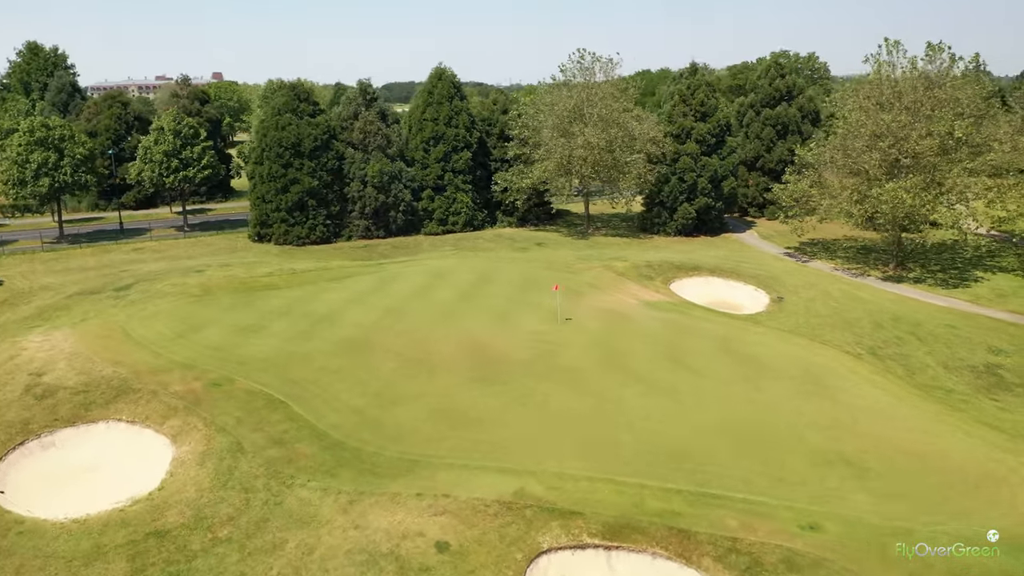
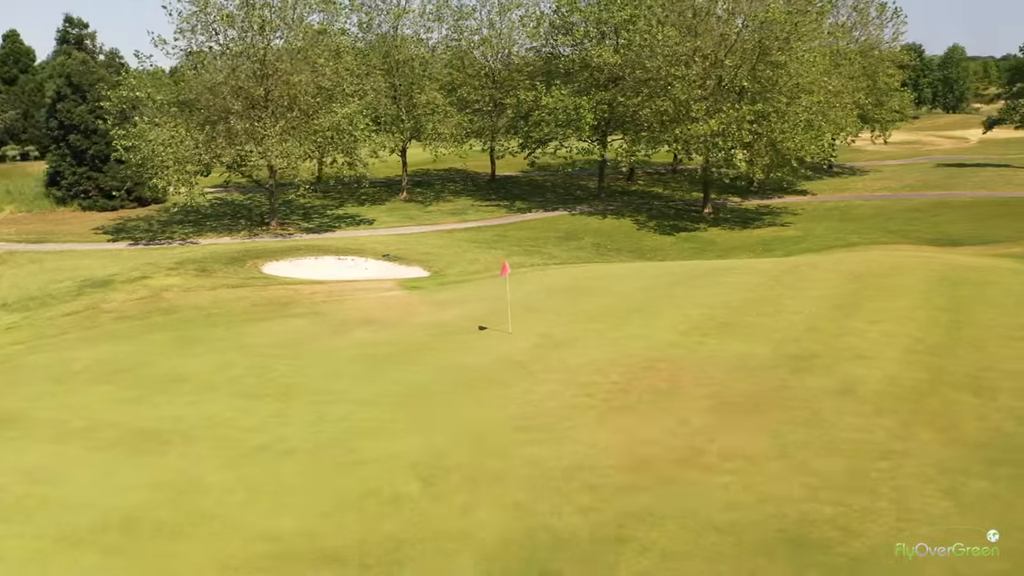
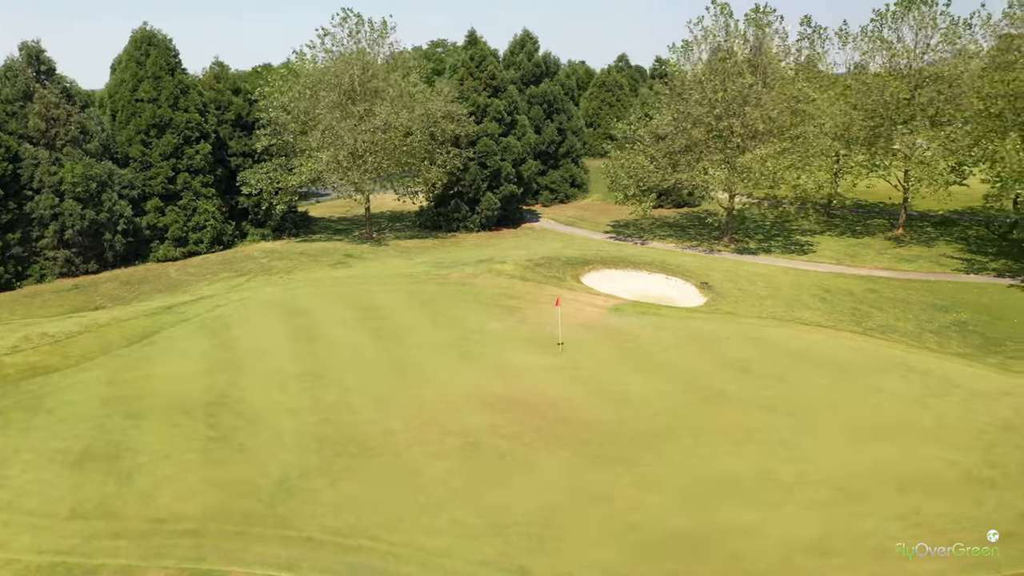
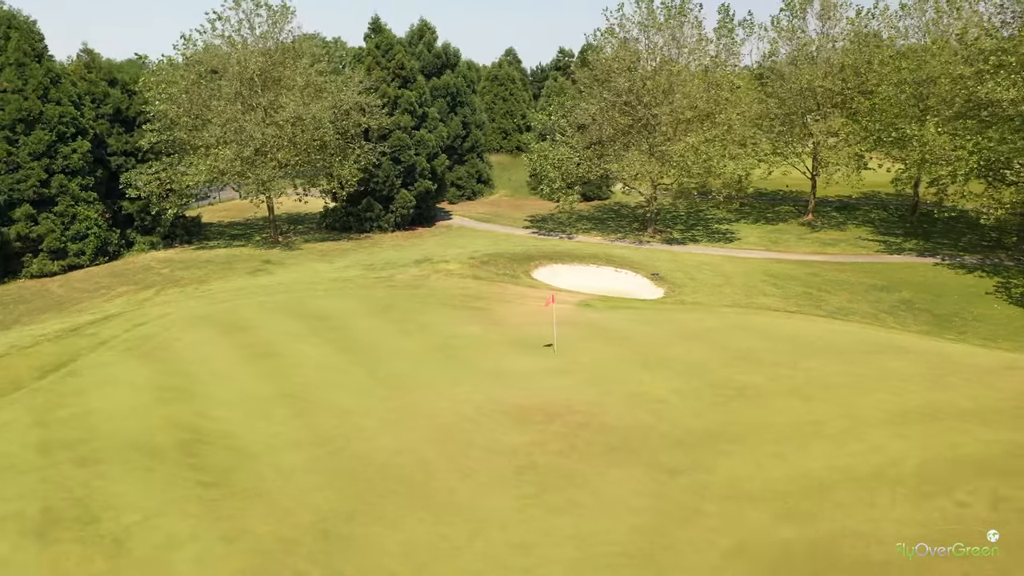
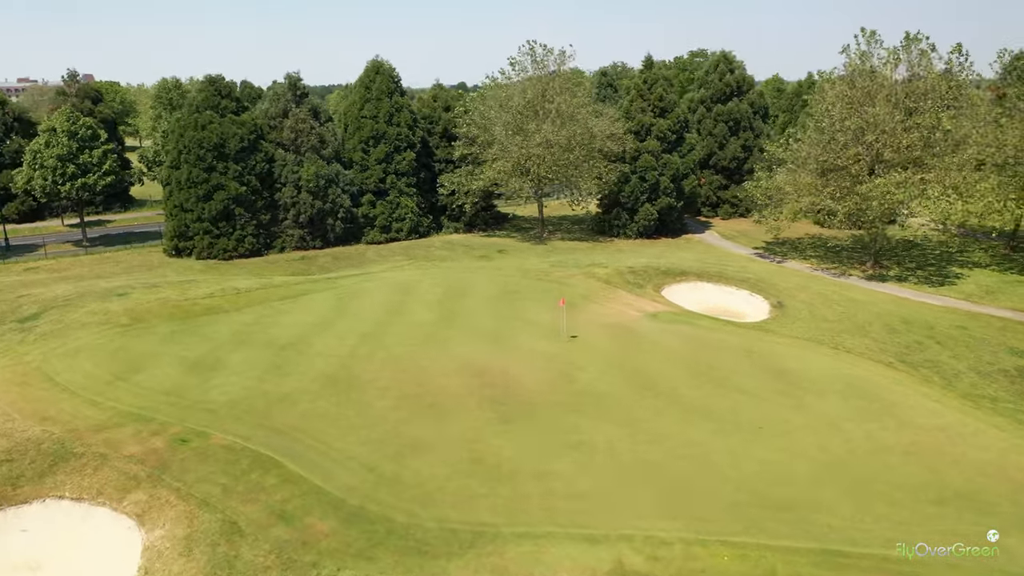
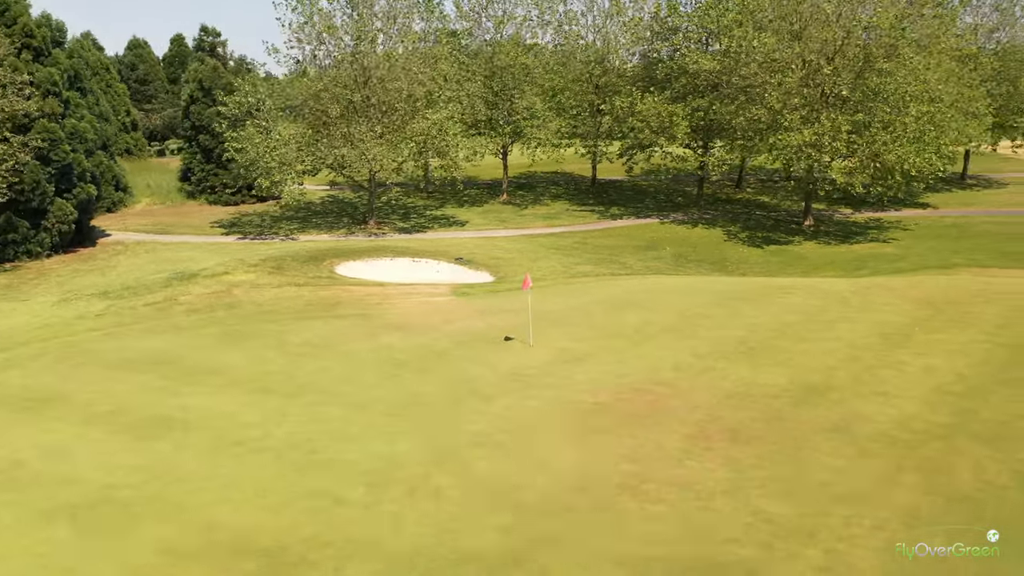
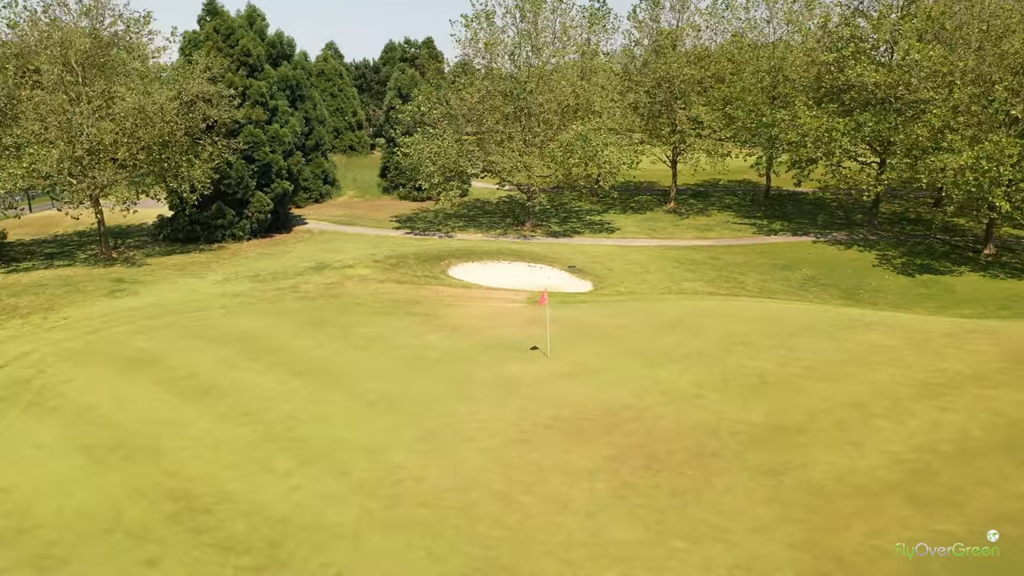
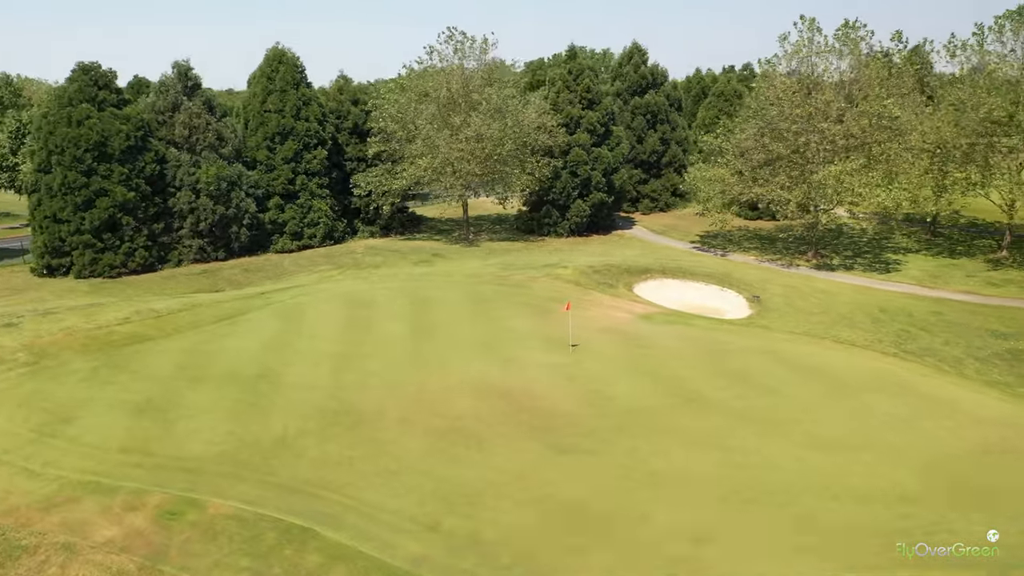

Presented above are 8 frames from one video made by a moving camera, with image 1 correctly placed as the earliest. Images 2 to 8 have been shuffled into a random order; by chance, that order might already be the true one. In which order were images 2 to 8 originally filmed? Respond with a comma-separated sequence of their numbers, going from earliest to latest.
5, 8, 3, 4, 7, 6, 2
